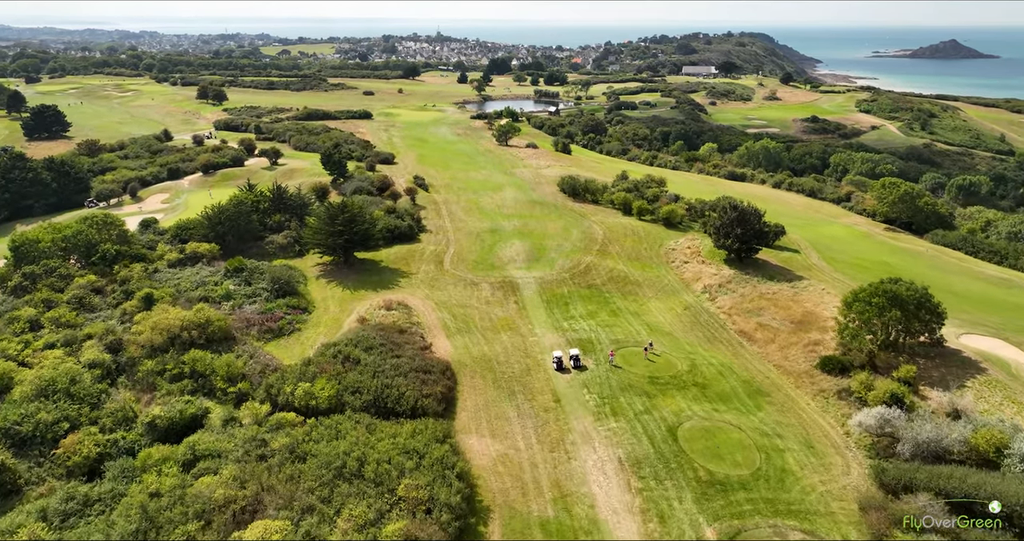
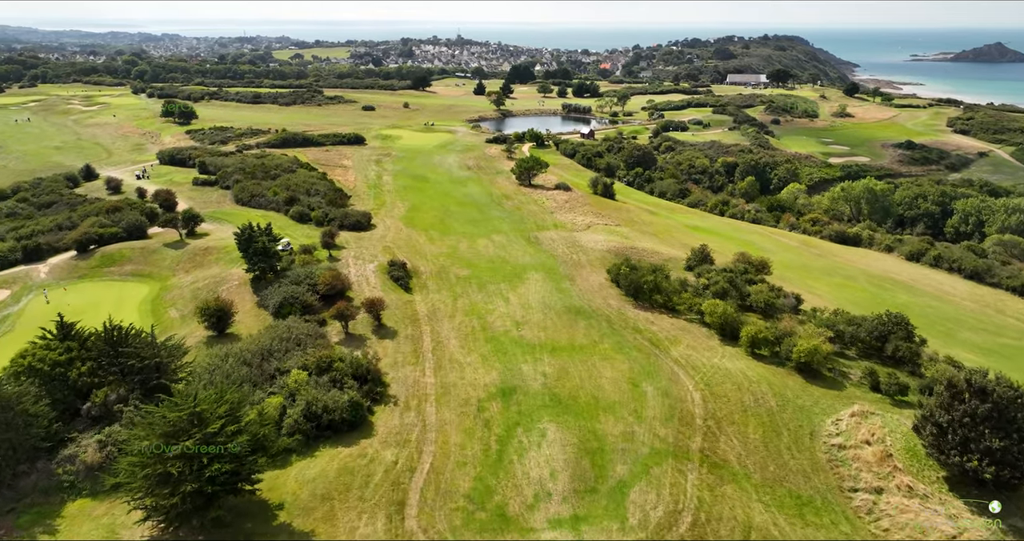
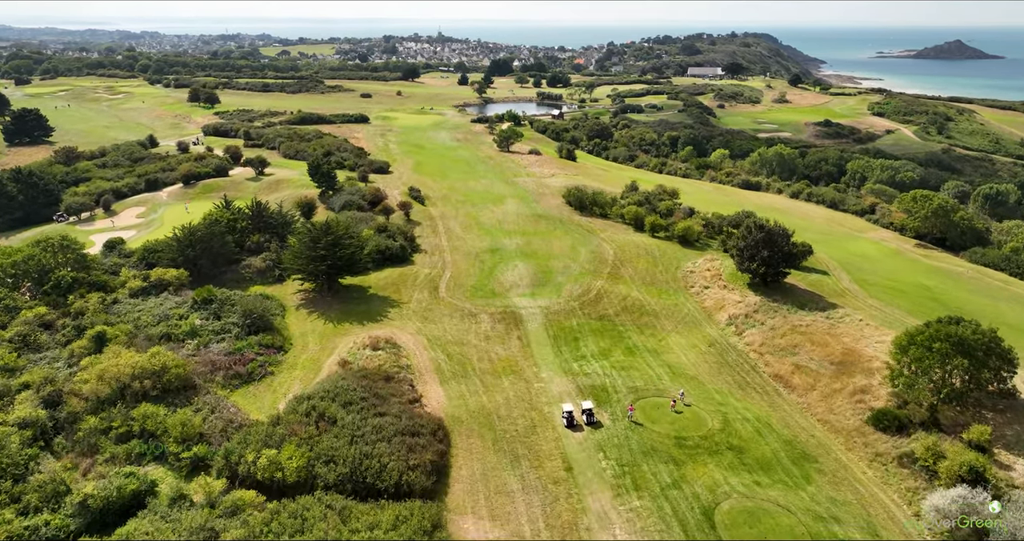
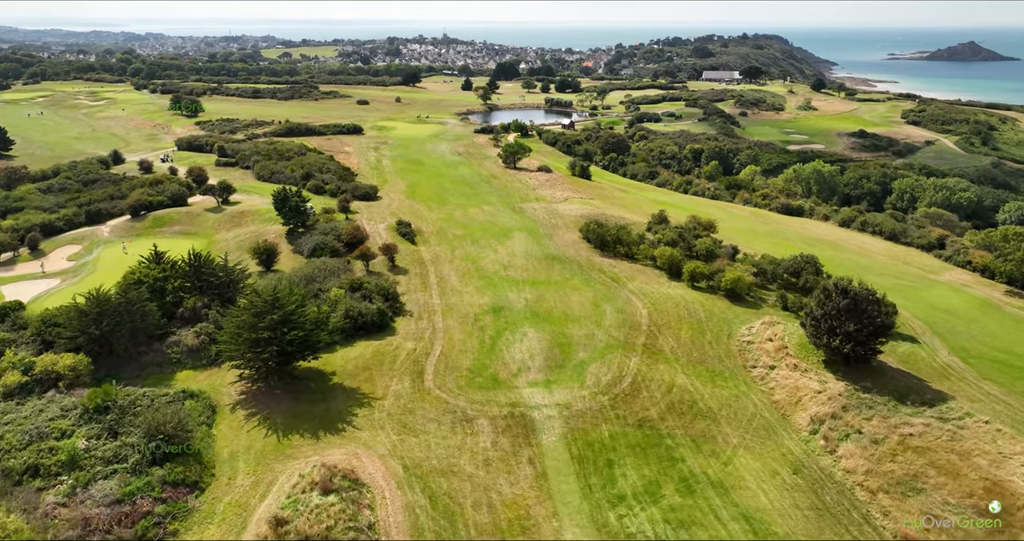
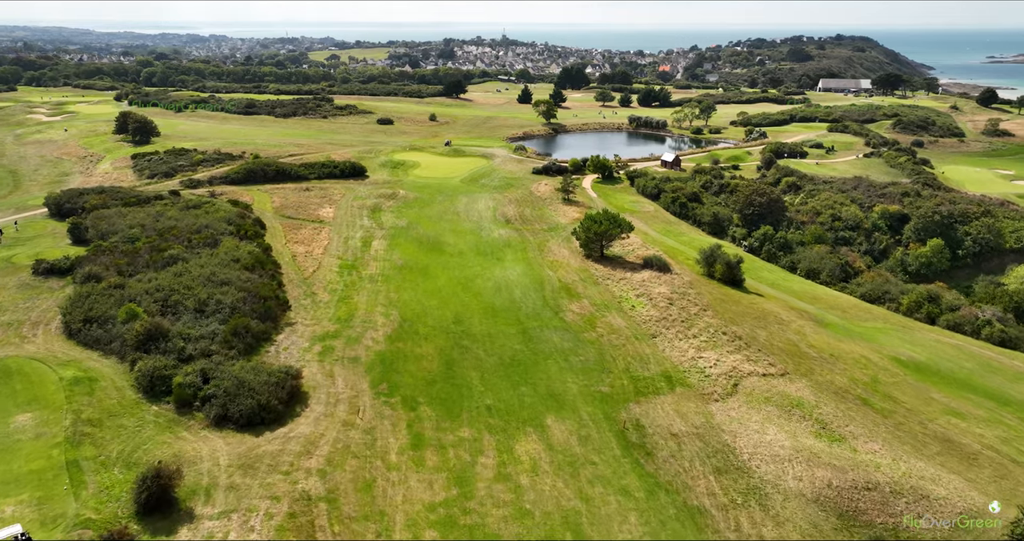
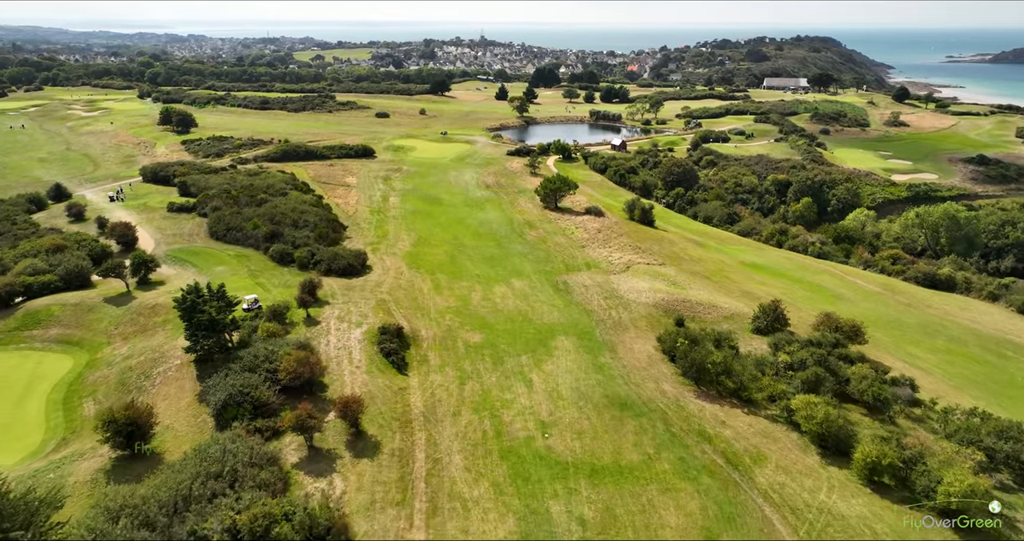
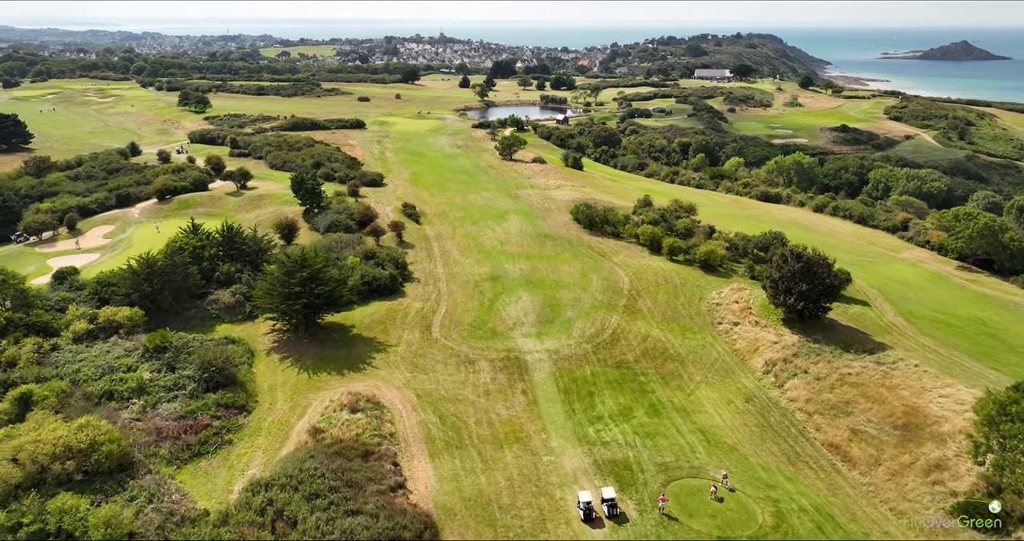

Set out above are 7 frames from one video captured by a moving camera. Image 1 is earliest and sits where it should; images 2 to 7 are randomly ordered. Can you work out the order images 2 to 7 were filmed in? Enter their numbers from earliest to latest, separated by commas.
3, 7, 4, 2, 6, 5
